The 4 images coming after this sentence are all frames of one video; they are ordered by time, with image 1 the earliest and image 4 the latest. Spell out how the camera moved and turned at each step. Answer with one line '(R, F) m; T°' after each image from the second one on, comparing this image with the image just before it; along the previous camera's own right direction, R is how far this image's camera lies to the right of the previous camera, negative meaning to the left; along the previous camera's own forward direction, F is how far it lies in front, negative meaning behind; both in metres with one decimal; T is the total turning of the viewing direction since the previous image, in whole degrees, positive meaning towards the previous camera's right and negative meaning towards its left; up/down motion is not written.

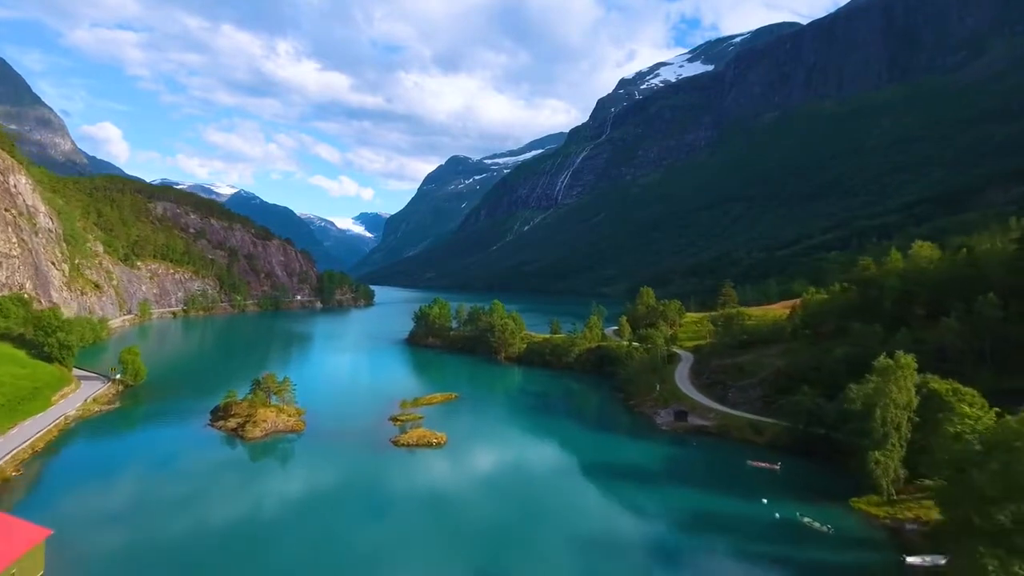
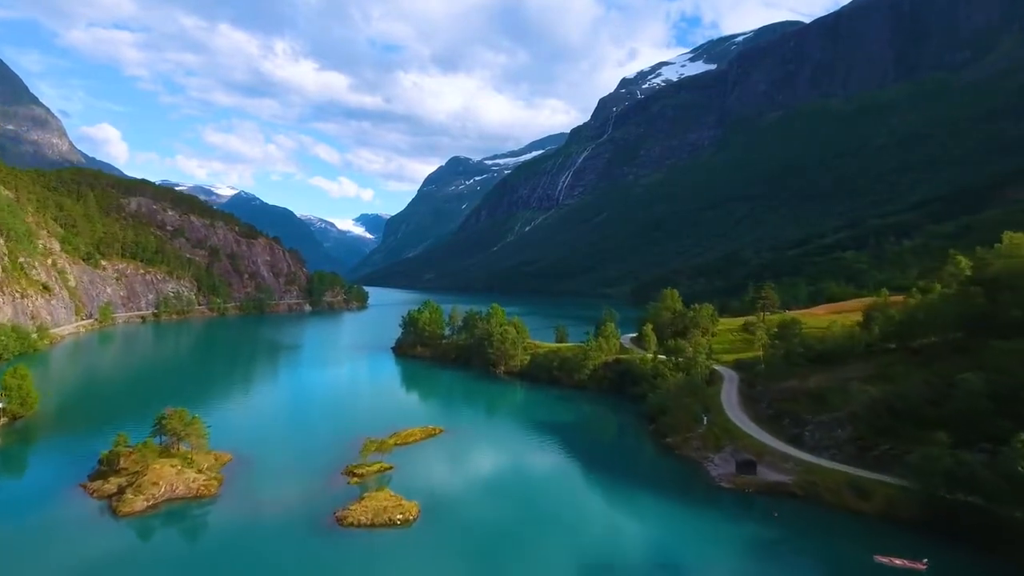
(-0.1, +17.6) m; 0°
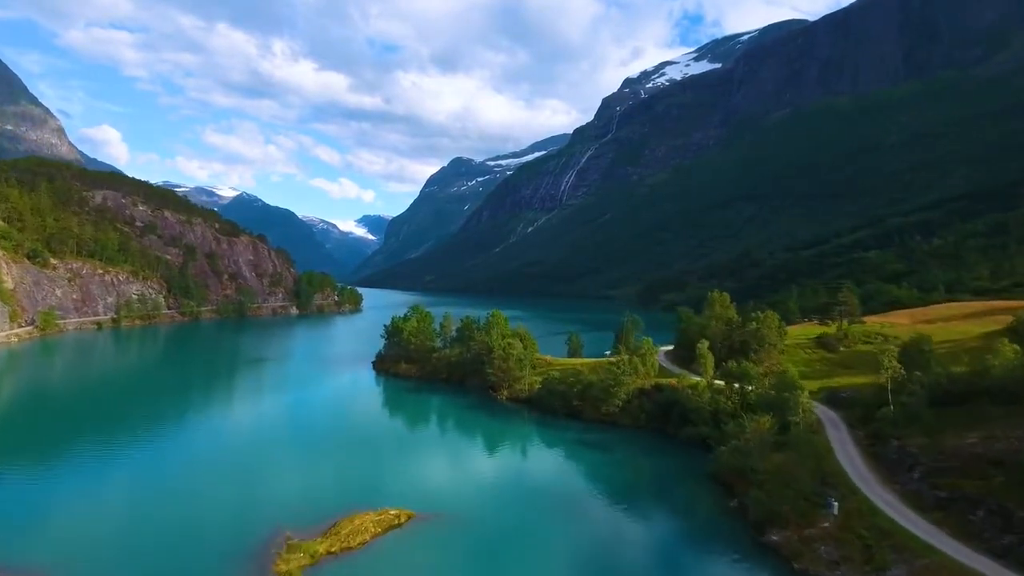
(-0.4, +21.6) m; 0°
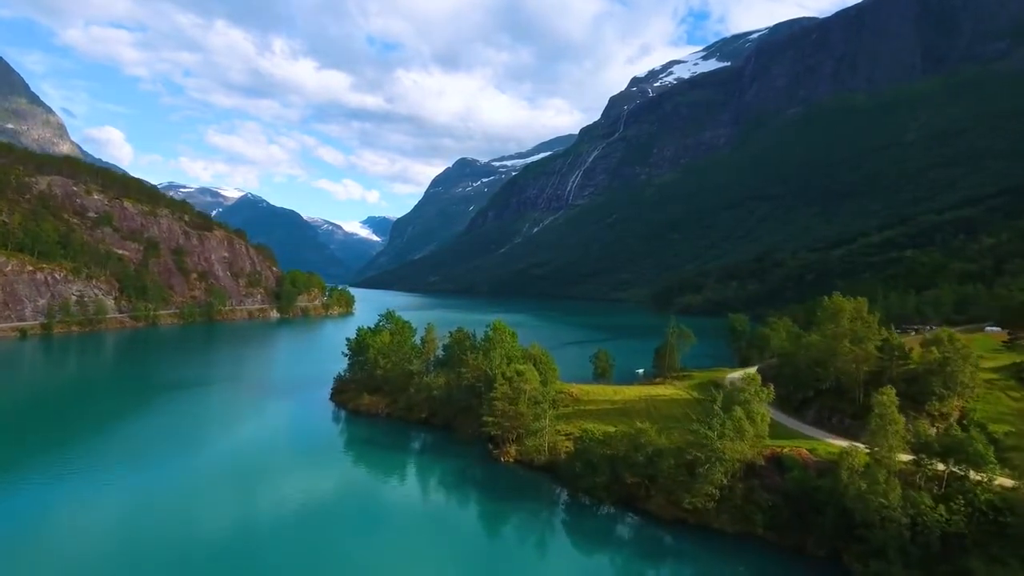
(-0.5, +28.4) m; 0°
